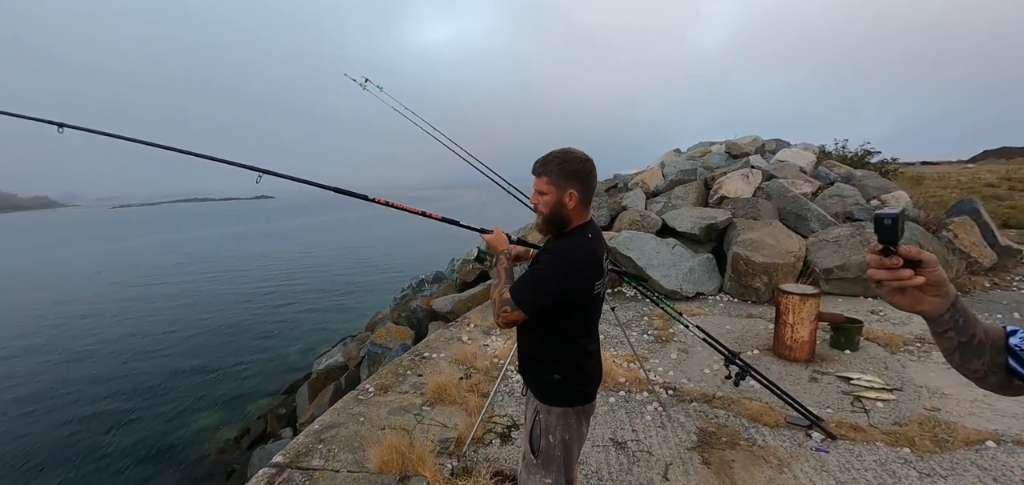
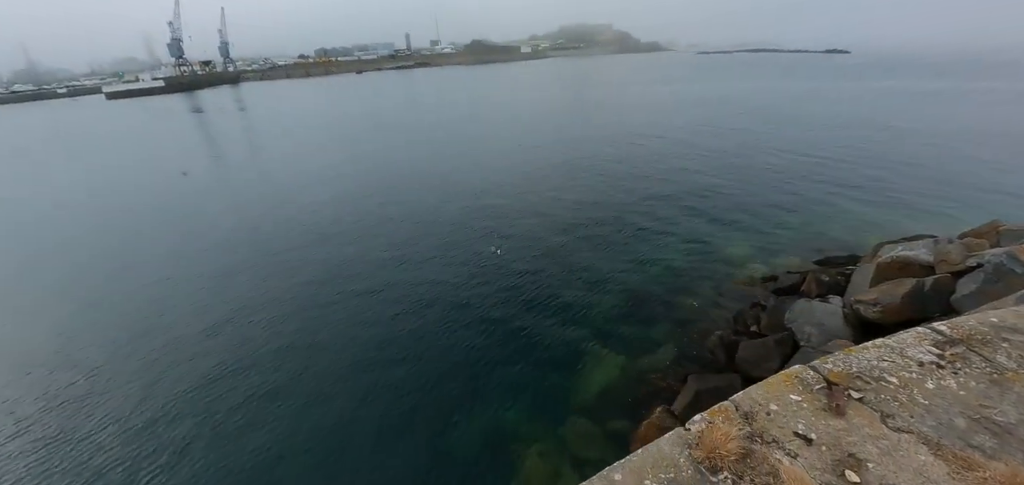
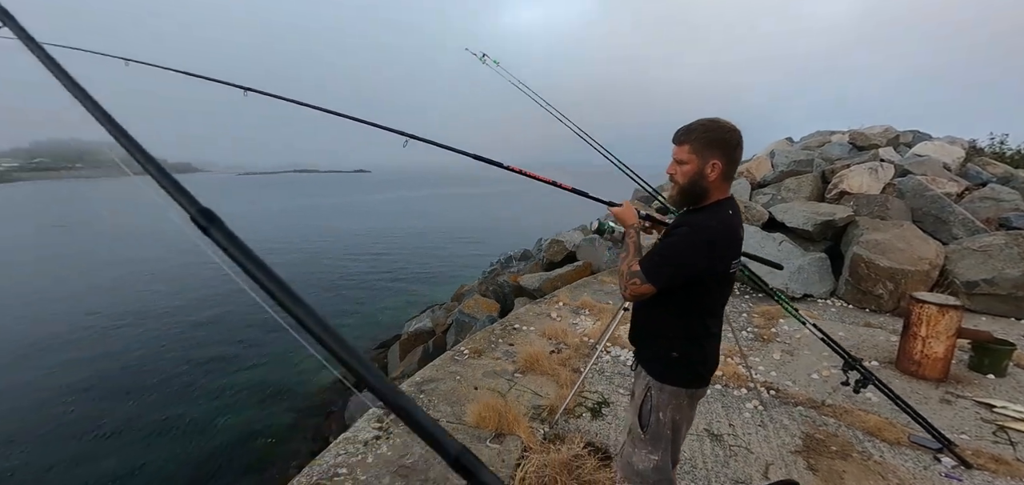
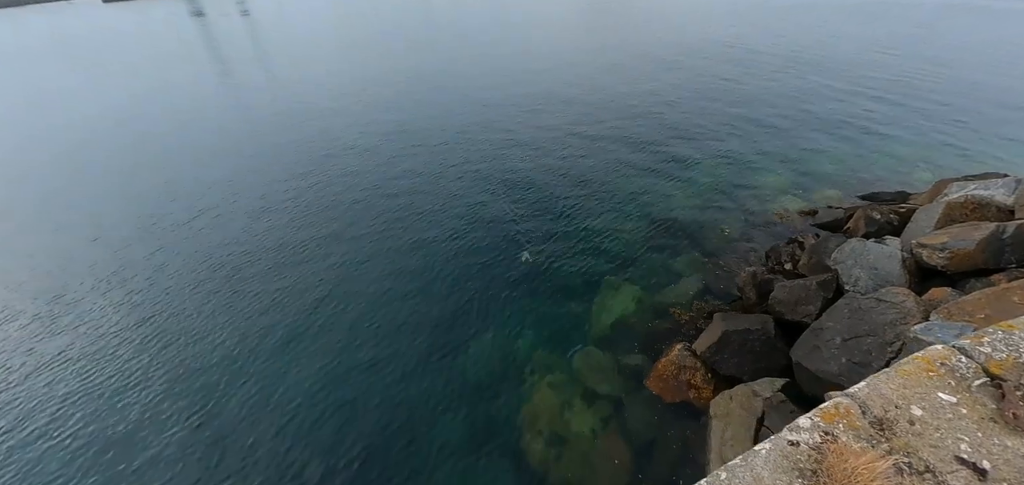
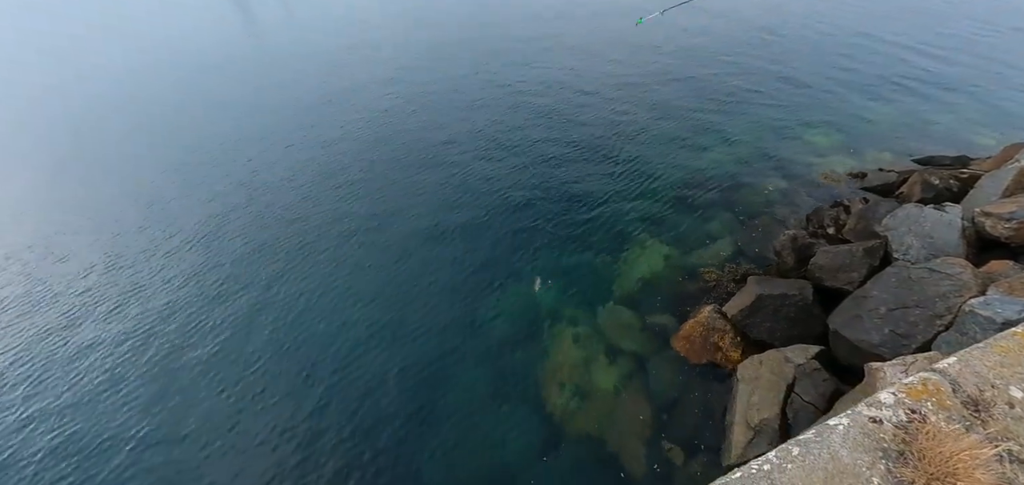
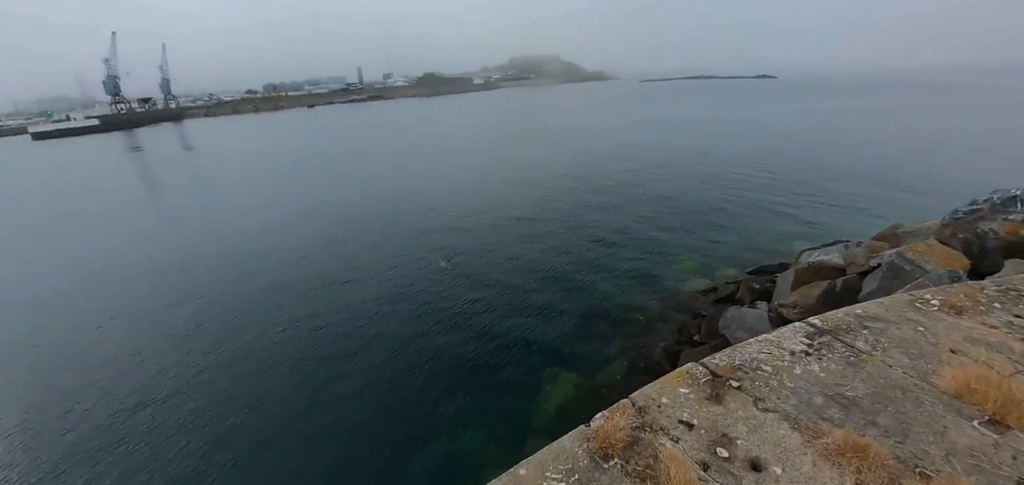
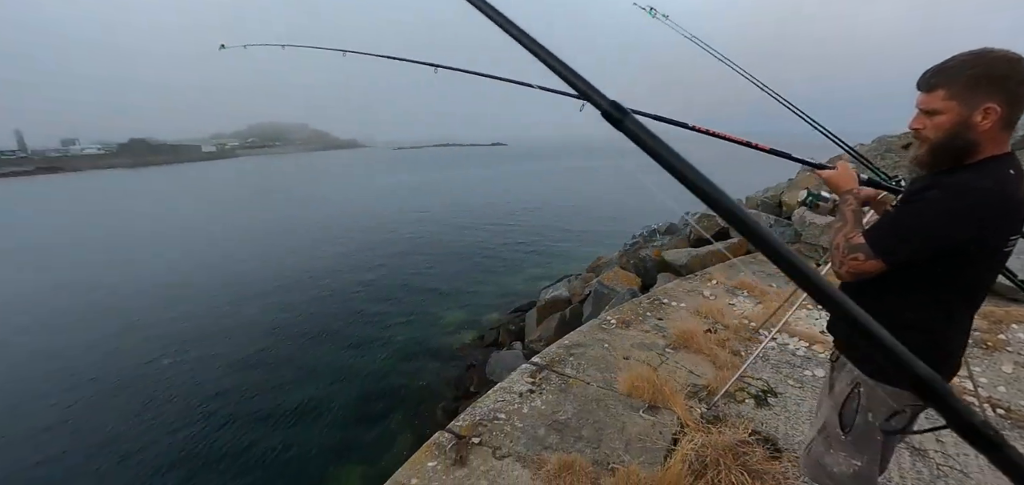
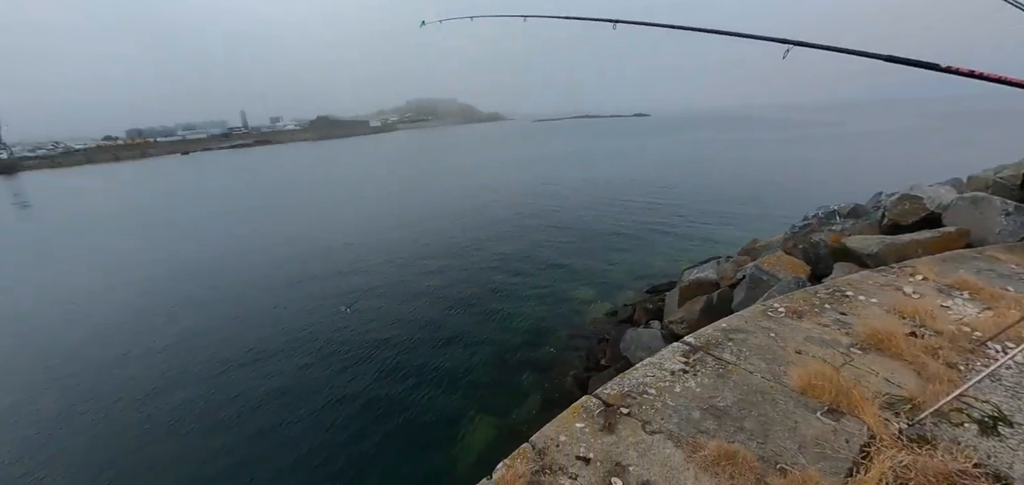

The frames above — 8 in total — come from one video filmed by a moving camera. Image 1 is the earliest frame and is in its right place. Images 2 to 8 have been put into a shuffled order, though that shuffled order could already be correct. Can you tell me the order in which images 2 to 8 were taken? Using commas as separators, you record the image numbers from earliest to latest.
3, 7, 8, 6, 2, 4, 5
